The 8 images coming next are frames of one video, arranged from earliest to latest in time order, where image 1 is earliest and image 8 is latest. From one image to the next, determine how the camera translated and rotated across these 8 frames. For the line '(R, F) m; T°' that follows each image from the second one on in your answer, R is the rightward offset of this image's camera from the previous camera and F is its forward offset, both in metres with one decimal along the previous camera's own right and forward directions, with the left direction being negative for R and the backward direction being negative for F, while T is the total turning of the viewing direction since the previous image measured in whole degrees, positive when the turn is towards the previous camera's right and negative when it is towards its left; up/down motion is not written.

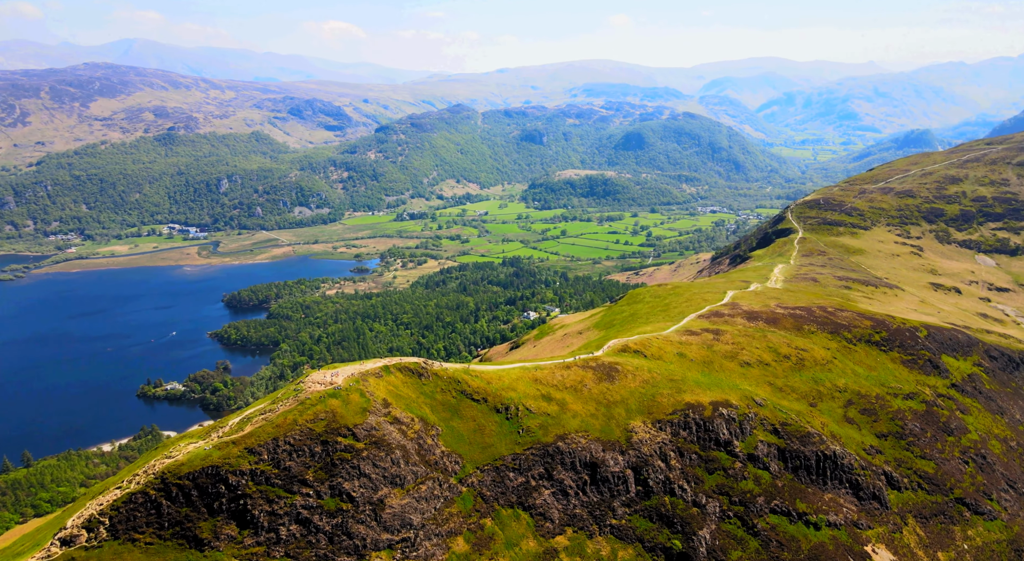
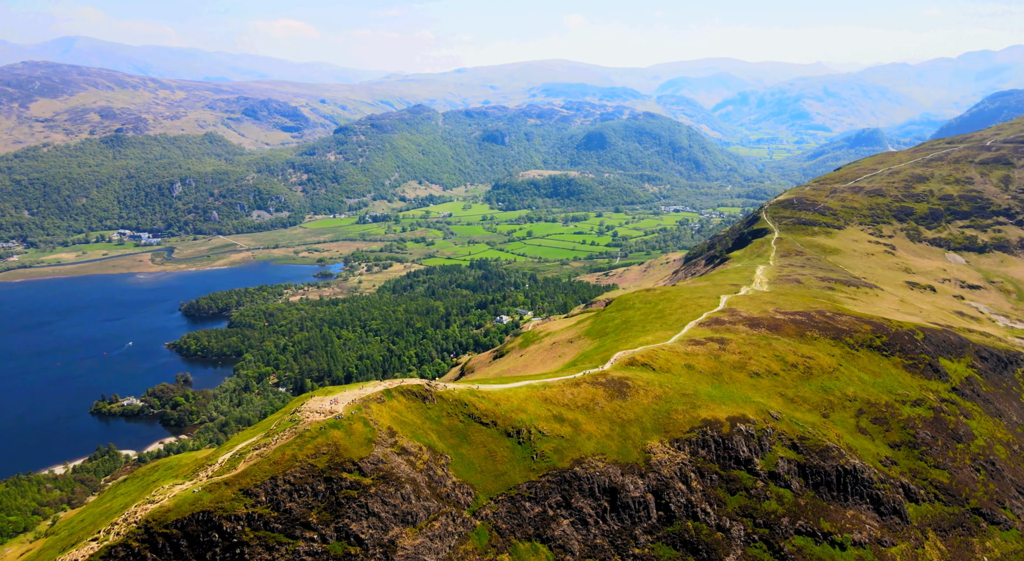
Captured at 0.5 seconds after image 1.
(-5.5, +6.1) m; +3°
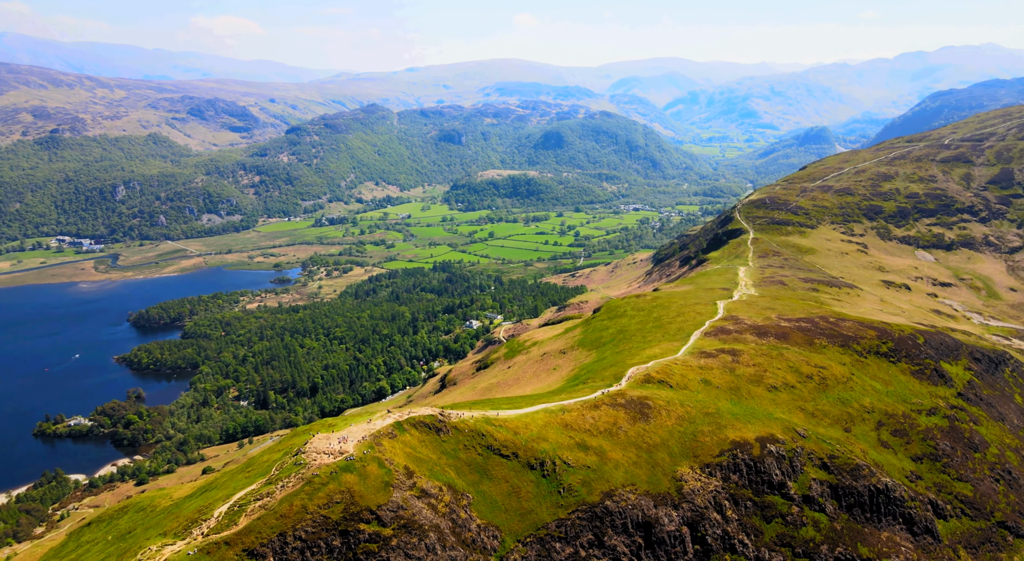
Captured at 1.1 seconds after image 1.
(-6.6, +7.4) m; +4°
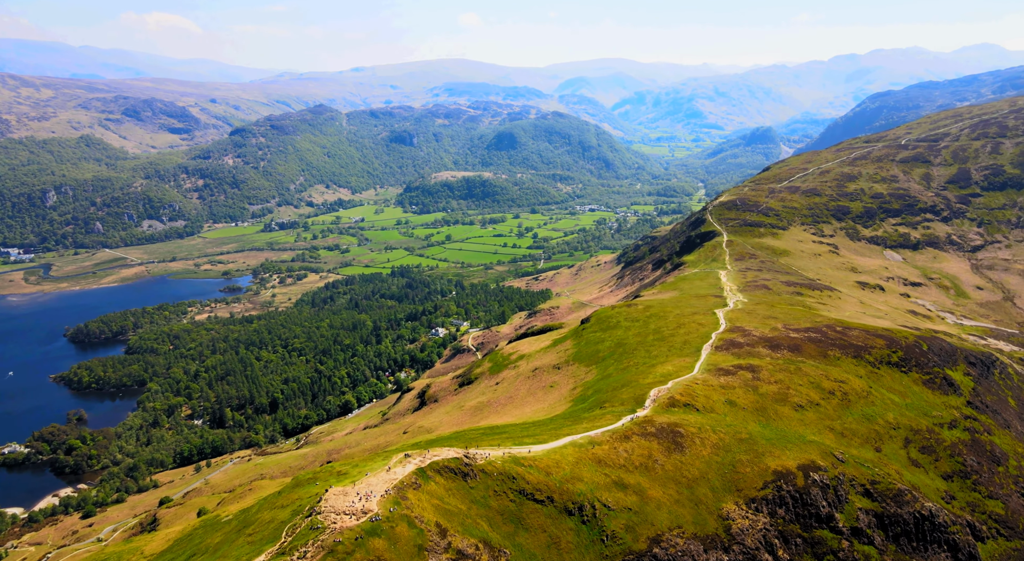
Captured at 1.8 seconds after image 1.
(-7.4, +8.5) m; +4°
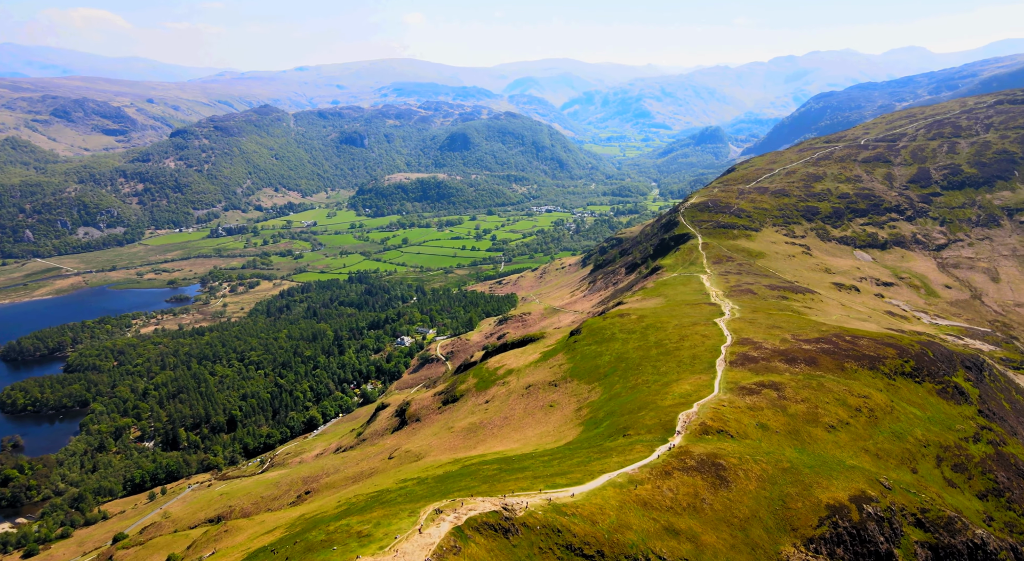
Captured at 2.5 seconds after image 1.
(-7.1, +8.4) m; +4°
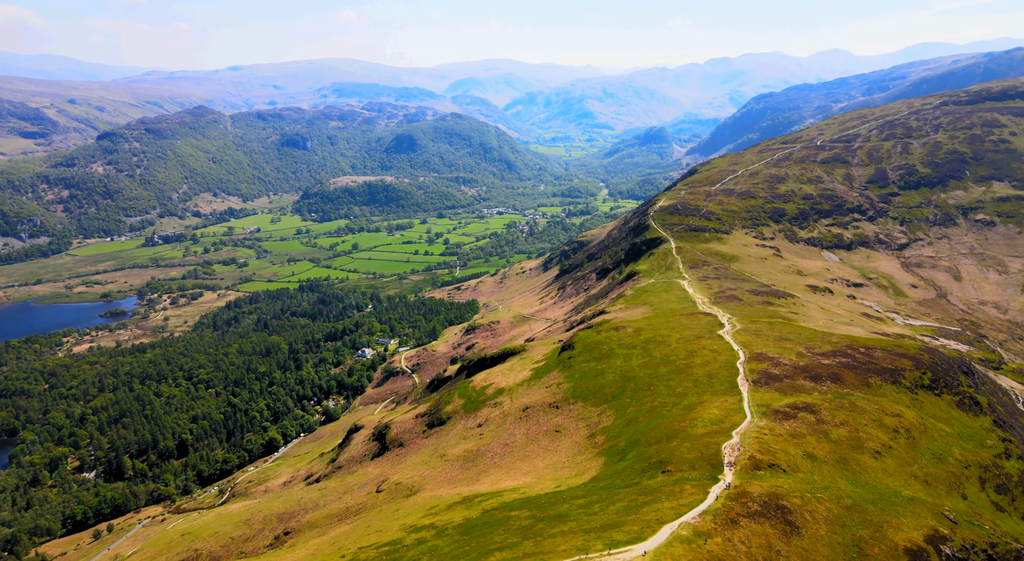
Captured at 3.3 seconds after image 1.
(-8.3, +9.0) m; +4°
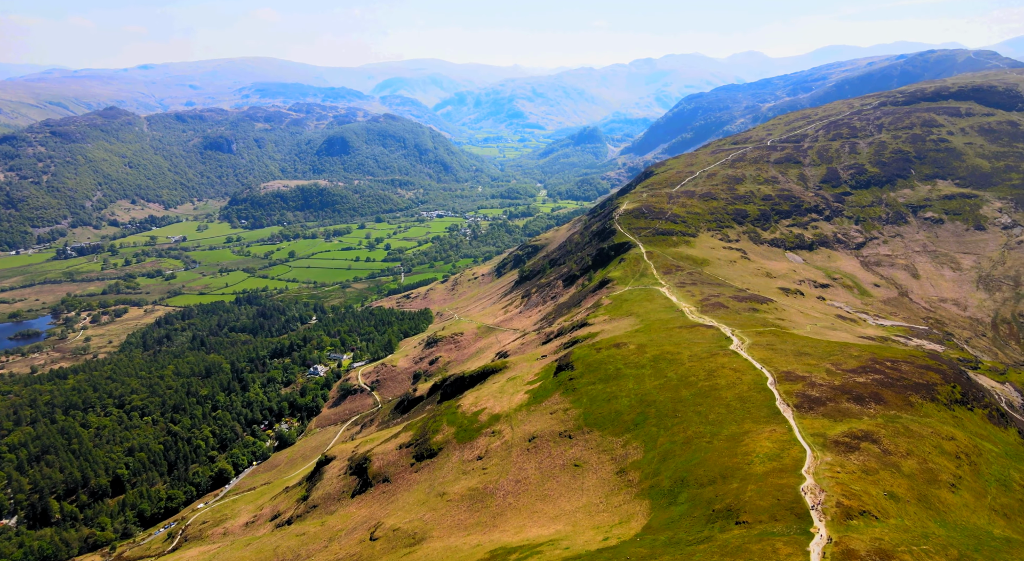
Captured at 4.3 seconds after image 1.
(-10.6, +11.0) m; +5°
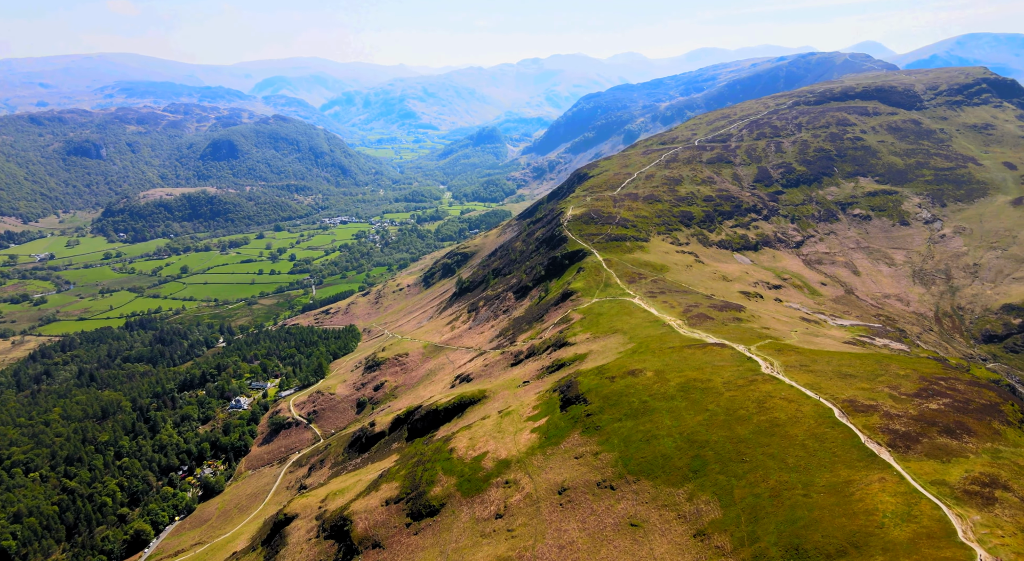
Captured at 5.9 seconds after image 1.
(-16.1, +17.1) m; +8°
